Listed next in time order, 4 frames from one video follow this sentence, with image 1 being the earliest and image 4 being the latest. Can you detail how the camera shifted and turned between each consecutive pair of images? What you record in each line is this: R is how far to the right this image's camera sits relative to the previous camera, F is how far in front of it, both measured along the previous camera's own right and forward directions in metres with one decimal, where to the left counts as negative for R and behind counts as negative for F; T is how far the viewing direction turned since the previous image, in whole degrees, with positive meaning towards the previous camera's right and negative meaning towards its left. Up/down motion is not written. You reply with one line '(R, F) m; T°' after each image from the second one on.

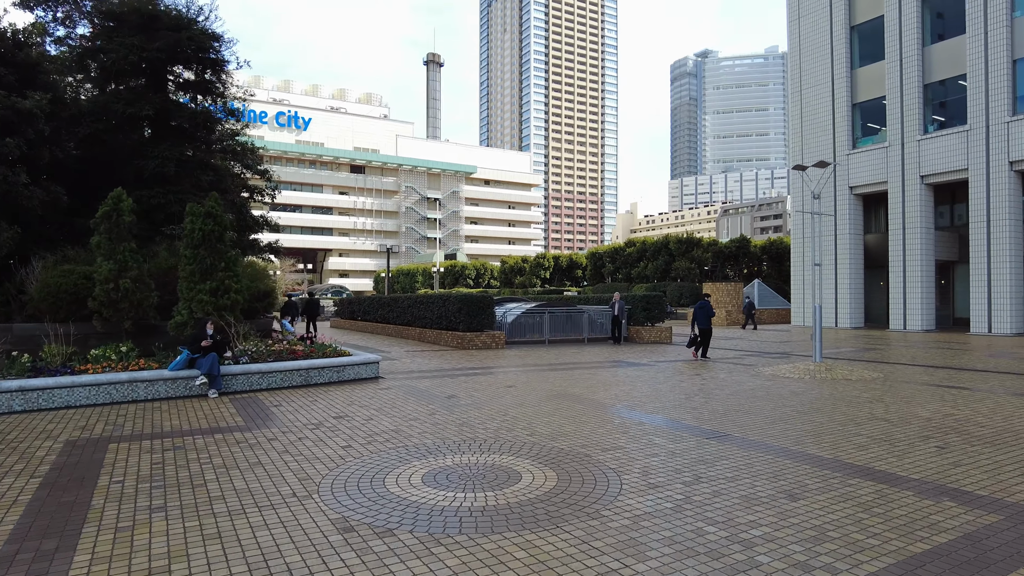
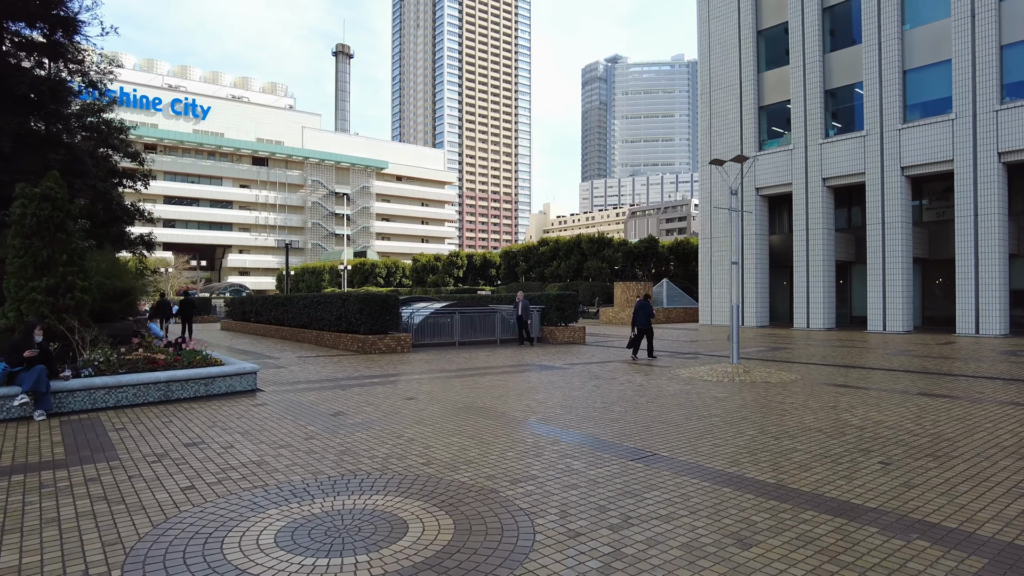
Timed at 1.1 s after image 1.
(+0.2, +1.0) m; +8°
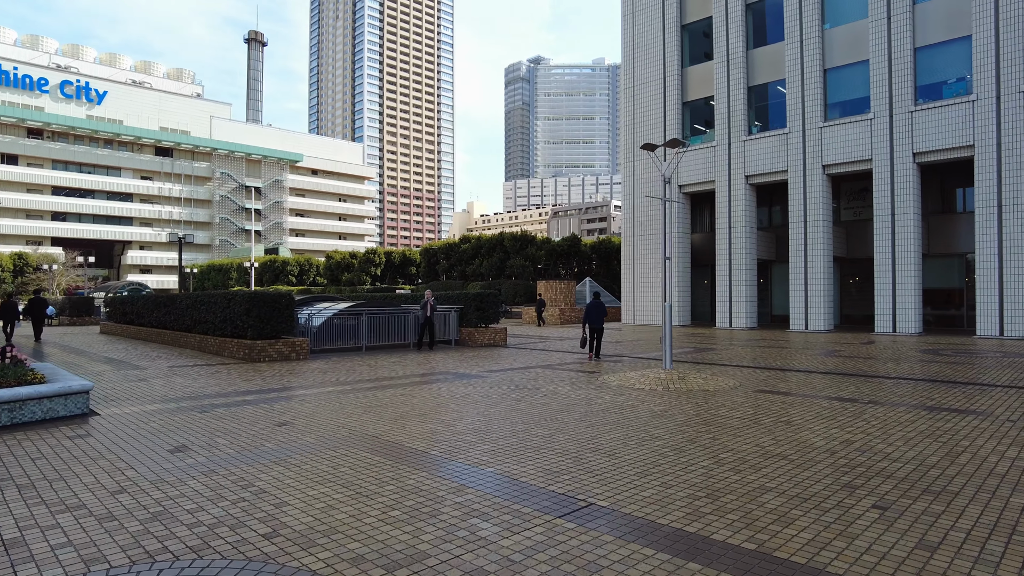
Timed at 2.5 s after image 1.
(+0.2, +1.5) m; +7°
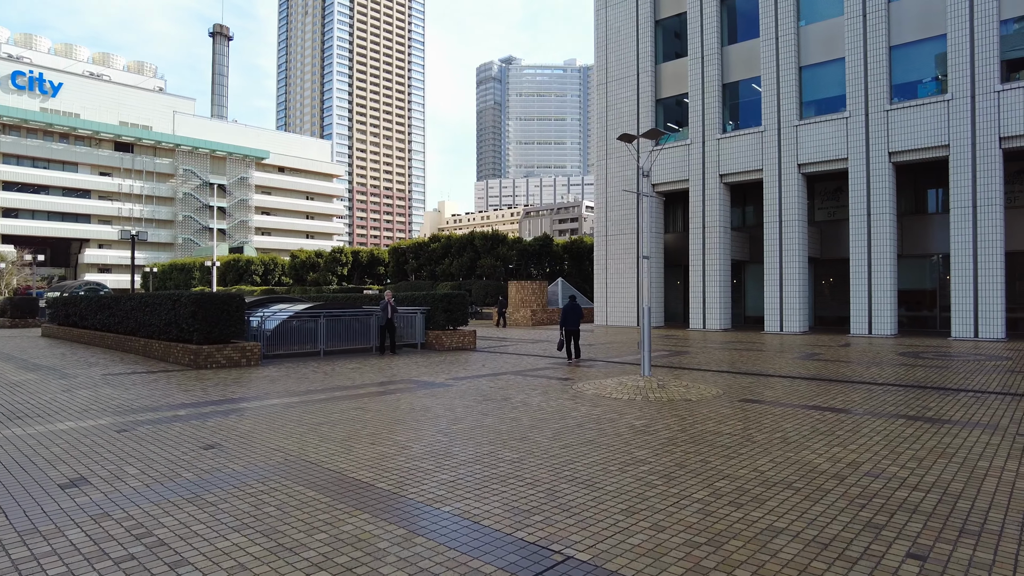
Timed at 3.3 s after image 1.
(+0.1, +0.8) m; +2°
